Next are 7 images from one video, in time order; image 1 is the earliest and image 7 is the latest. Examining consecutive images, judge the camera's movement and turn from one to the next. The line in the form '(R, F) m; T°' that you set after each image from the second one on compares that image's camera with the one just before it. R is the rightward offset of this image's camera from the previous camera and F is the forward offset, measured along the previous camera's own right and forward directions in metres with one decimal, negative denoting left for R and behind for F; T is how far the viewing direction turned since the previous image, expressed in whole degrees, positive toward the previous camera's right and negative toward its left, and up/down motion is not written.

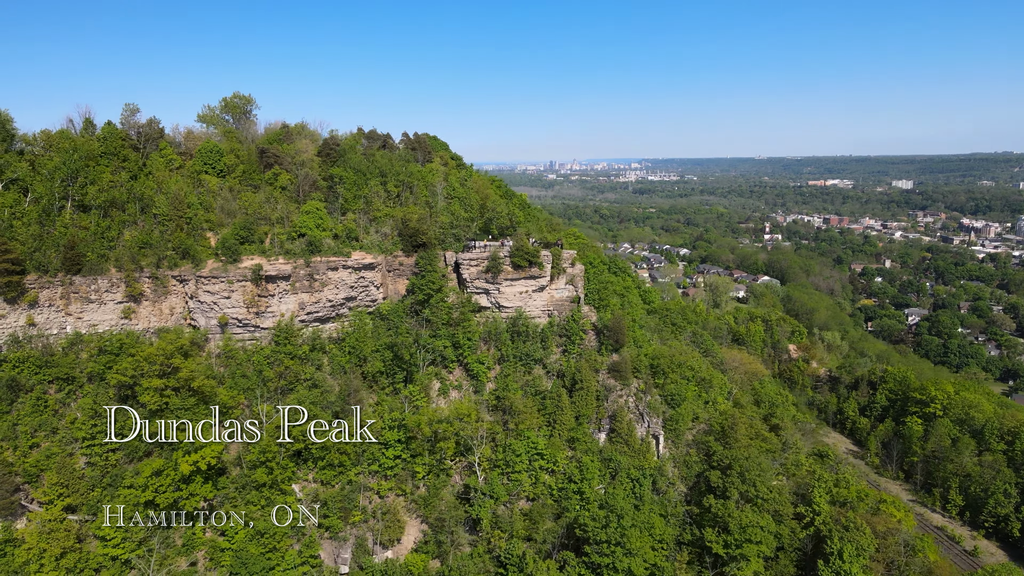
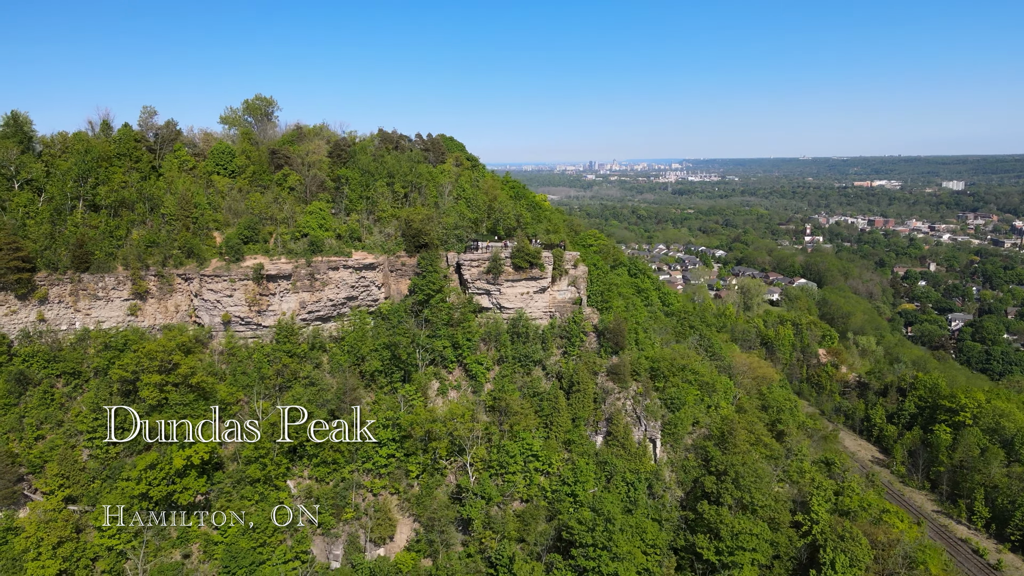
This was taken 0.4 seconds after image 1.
(+1.5, 0.0) m; -3°
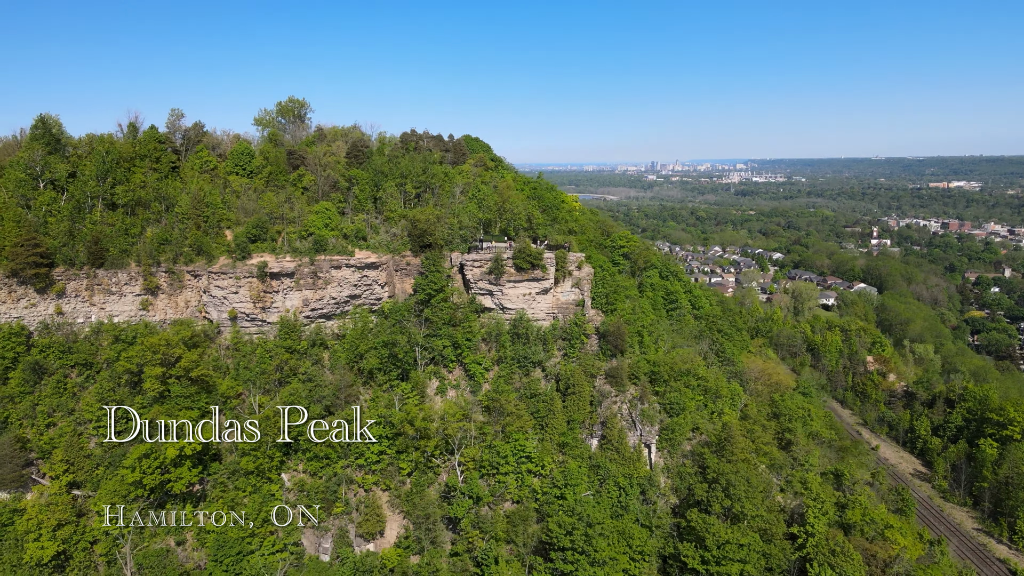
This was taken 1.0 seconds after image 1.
(+2.4, +0.1) m; -4°
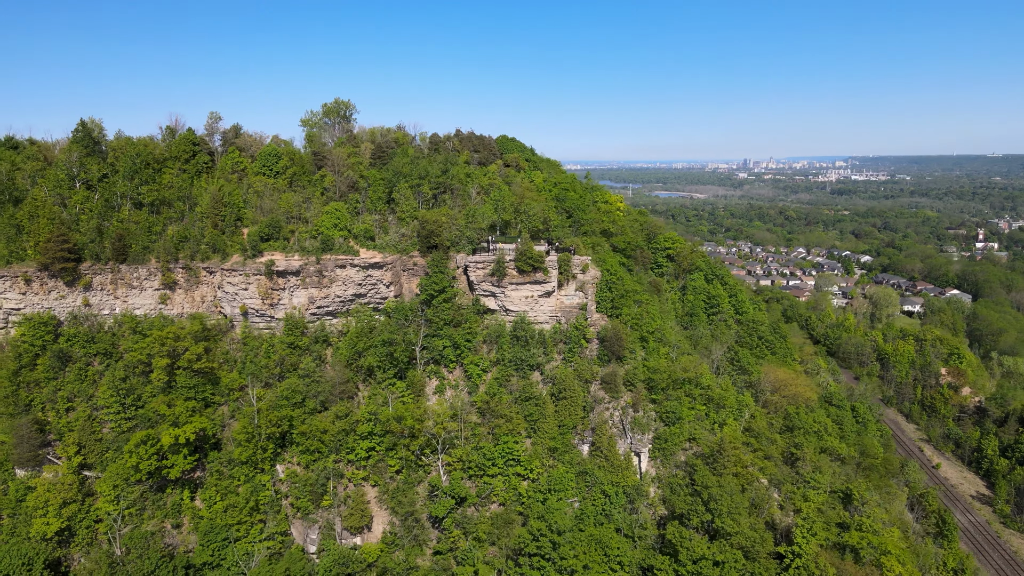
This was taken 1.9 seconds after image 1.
(+3.4, +0.2) m; -6°
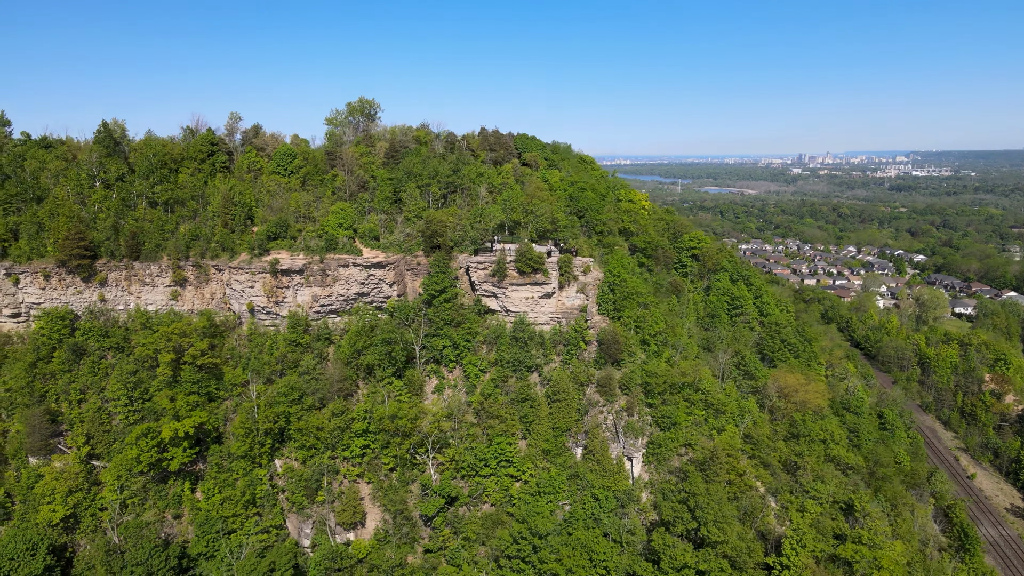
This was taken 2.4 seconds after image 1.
(+1.9, 0.0) m; -4°
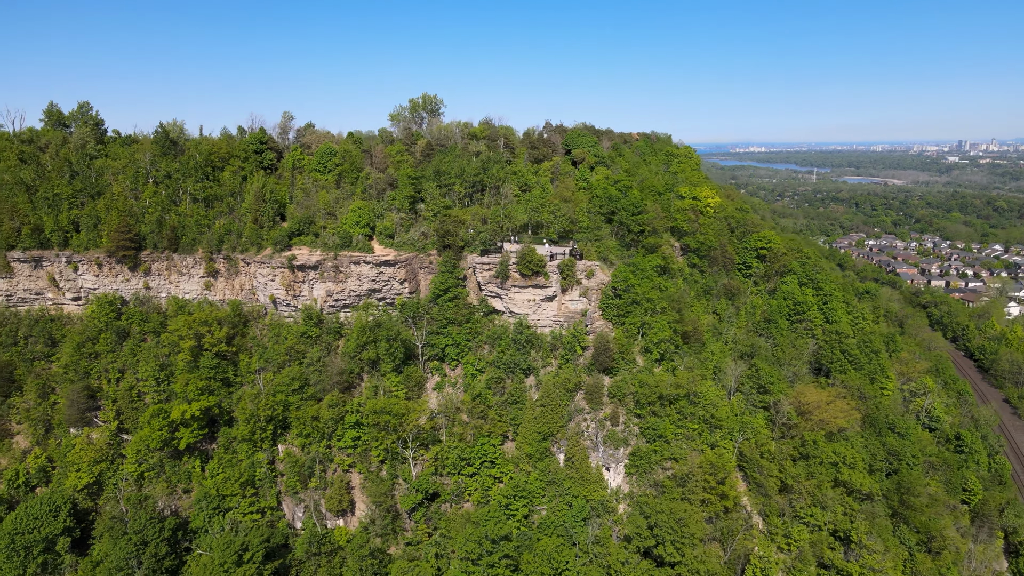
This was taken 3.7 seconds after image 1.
(+5.0, +0.3) m; -9°
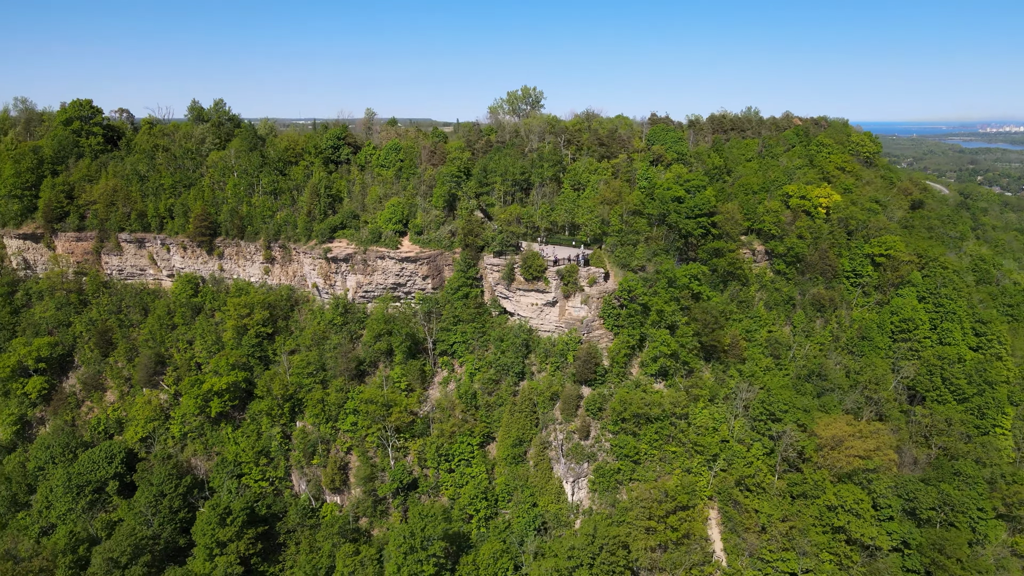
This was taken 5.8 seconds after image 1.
(+7.9, +0.8) m; -15°
